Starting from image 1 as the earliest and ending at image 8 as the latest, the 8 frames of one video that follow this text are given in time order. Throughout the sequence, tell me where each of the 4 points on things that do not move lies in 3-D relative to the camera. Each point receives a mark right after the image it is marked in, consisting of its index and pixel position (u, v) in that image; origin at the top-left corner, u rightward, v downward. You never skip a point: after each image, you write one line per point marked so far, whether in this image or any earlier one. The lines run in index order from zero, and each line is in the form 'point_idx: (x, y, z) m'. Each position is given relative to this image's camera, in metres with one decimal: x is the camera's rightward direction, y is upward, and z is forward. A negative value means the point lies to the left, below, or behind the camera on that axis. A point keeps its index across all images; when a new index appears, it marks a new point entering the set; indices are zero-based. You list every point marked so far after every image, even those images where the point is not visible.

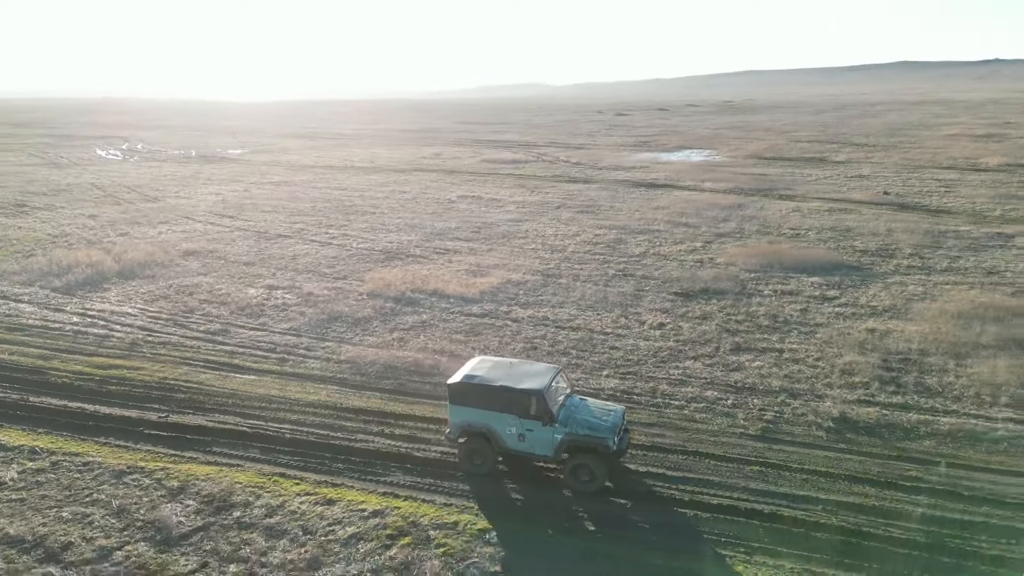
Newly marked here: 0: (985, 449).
0: (+8.3, -2.8, +13.0) m
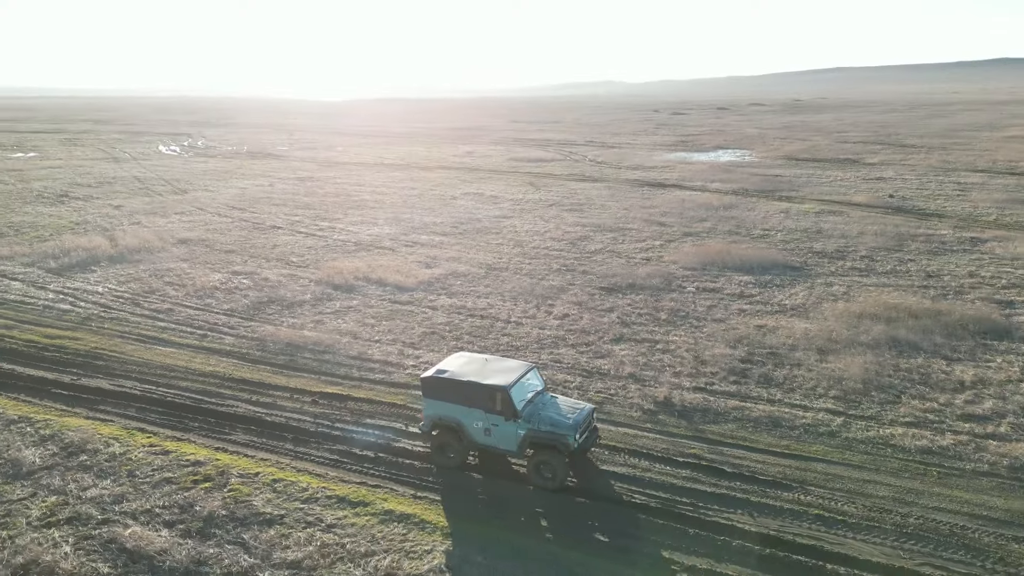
0: (+4.9, -2.7, +13.7) m
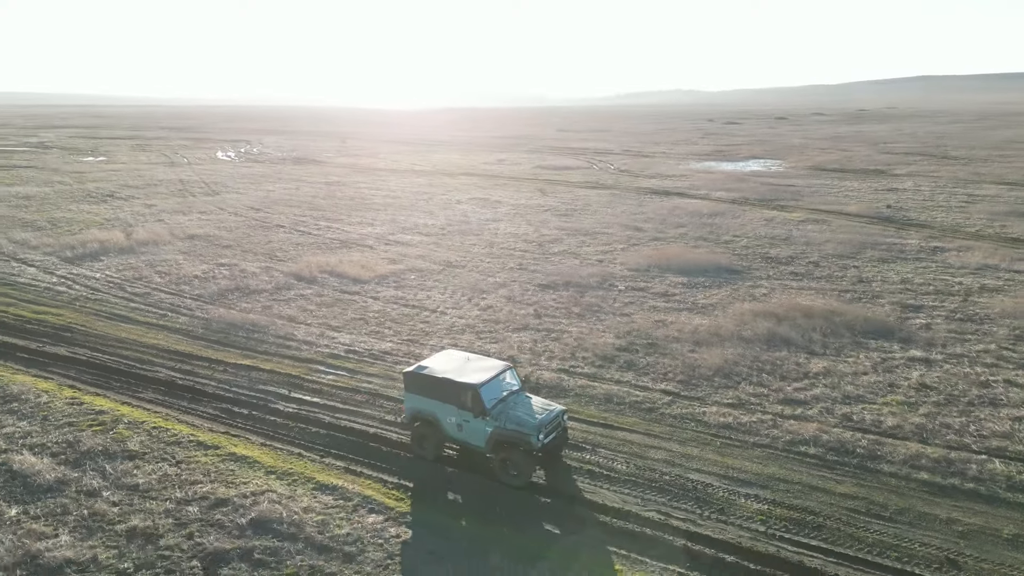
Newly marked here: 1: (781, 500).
0: (+1.9, -2.5, +15.2) m
1: (+4.3, -3.3, +11.6) m
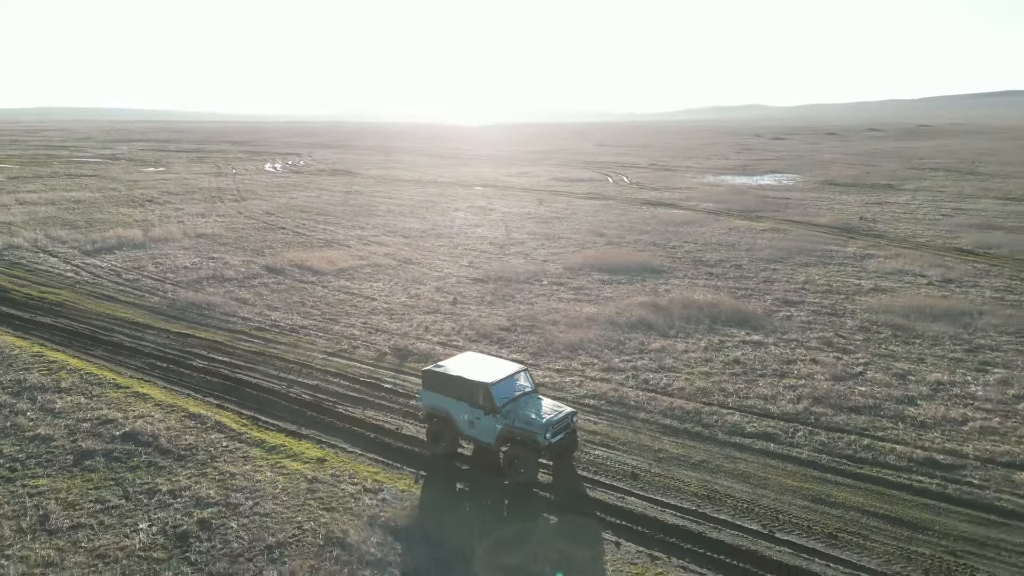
0: (-1.5, -2.0, +18.2) m
1: (+0.5, -2.8, +14.4) m
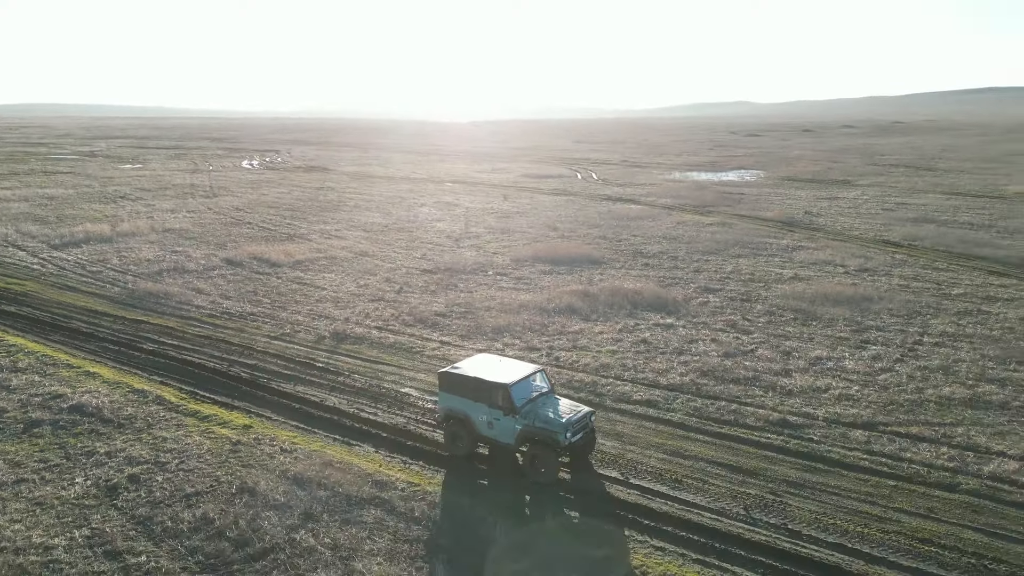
0: (-3.5, -1.7, +19.8) m
1: (-1.4, -2.5, +16.0) m
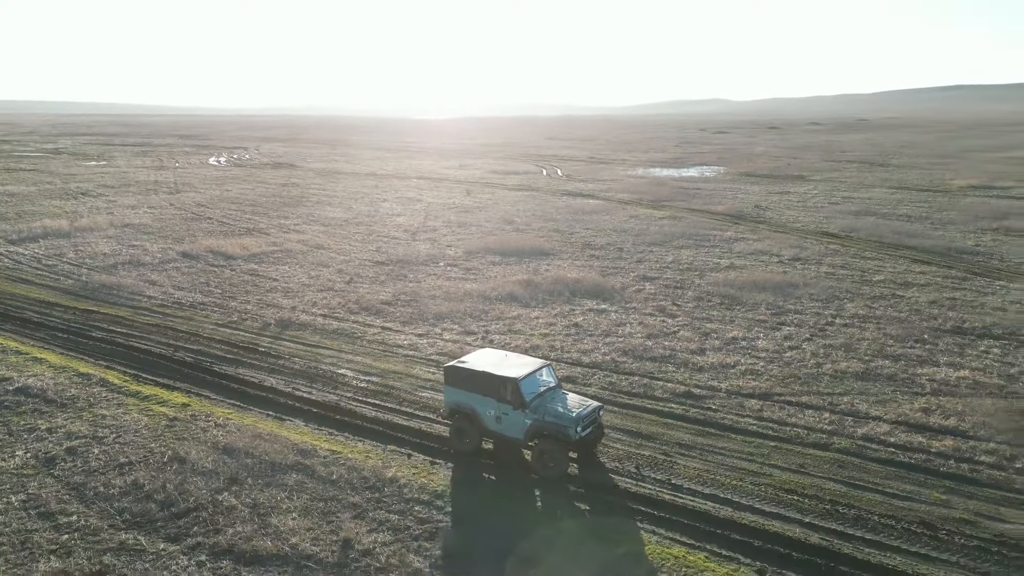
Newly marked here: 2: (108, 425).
0: (-5.3, -1.3, +20.6) m
1: (-3.1, -2.2, +16.9) m
2: (-8.0, -2.7, +14.5) m
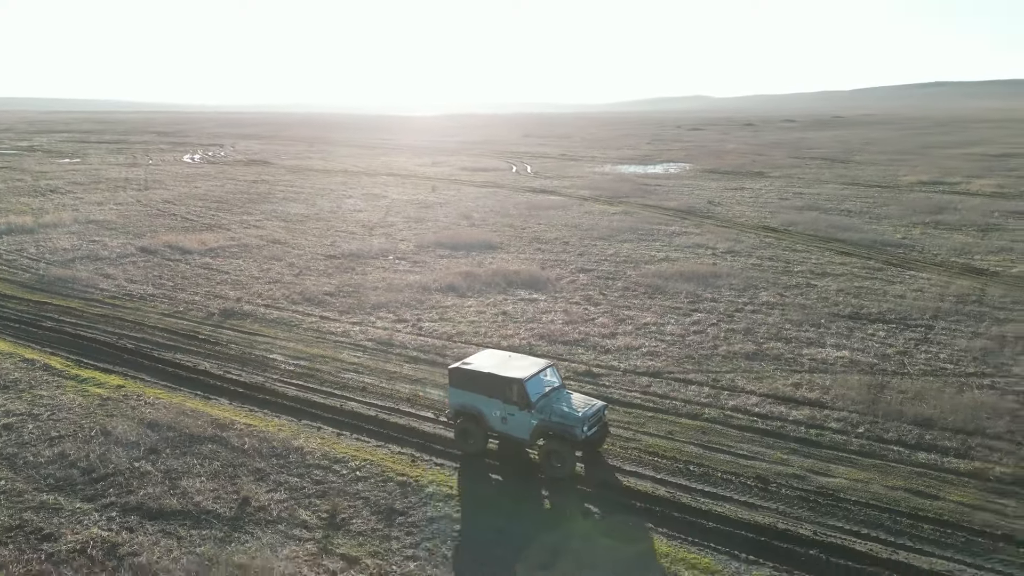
0: (-7.4, -1.1, +21.8) m
1: (-5.1, -1.9, +18.1) m
2: (-10.0, -2.5, +15.6) m
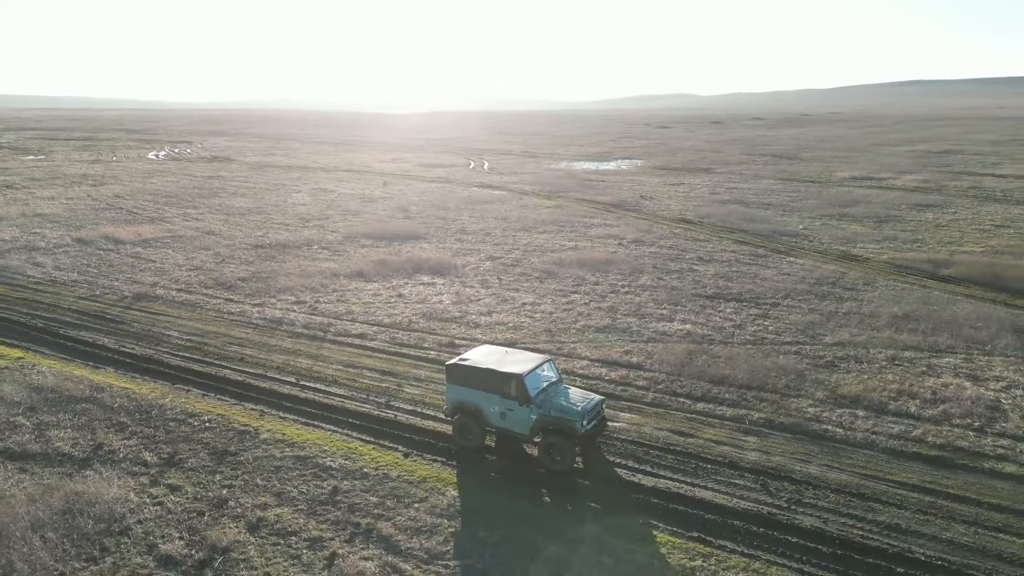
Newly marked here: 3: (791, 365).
0: (-11.0, -0.5, +23.4) m
1: (-8.5, -1.4, +19.8) m
2: (-13.4, -2.0, +17.1) m
3: (+6.3, -1.8, +16.4) m
